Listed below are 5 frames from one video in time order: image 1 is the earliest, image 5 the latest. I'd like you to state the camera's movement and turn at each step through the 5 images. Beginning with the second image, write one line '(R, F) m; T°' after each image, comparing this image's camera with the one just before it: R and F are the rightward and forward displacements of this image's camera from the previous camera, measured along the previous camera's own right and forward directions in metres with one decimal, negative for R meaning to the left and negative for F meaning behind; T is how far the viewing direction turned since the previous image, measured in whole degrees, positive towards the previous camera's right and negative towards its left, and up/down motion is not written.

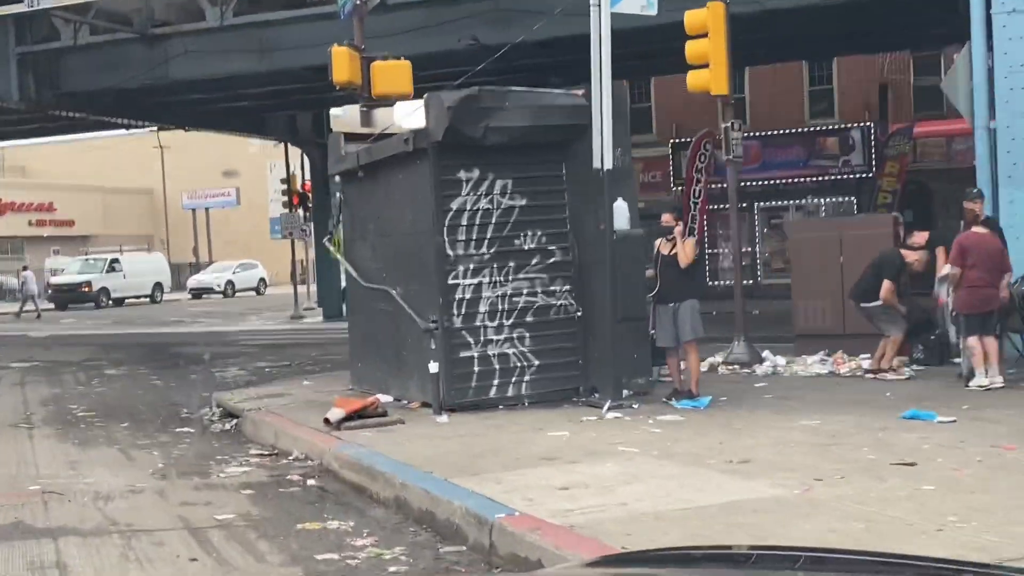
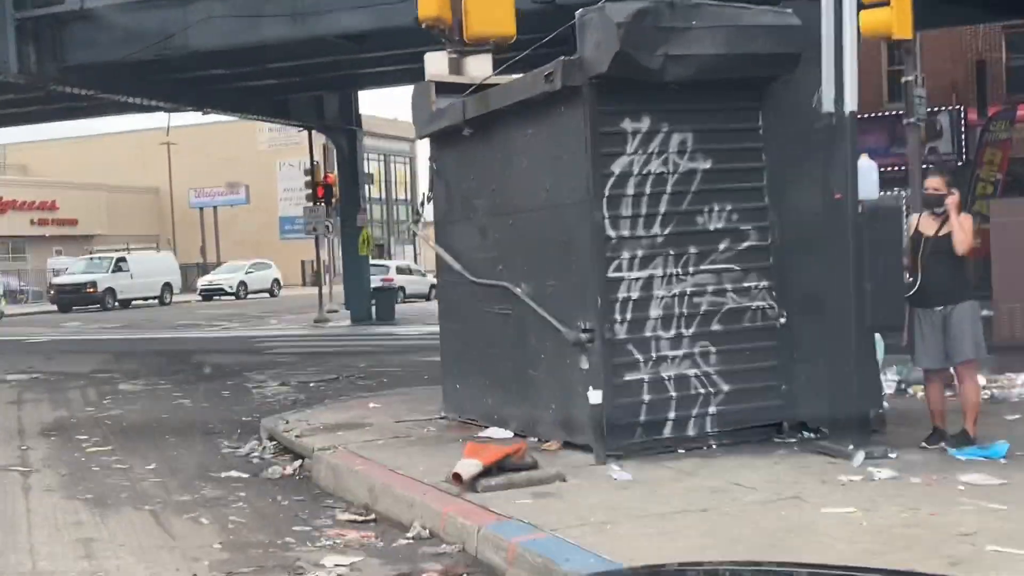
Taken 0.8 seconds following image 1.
(-1.1, +2.7) m; 0°
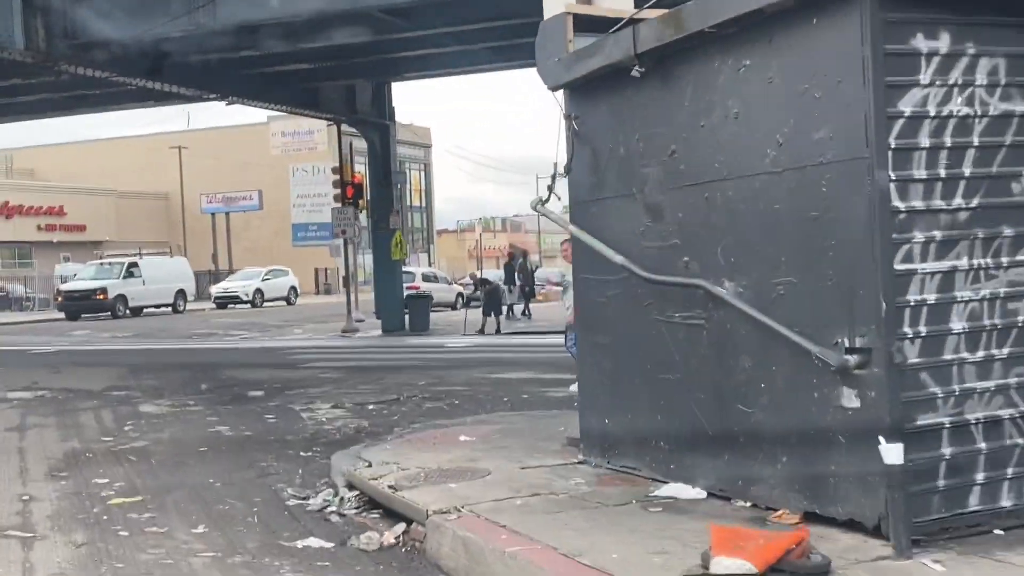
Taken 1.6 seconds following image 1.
(-0.9, +2.2) m; 0°
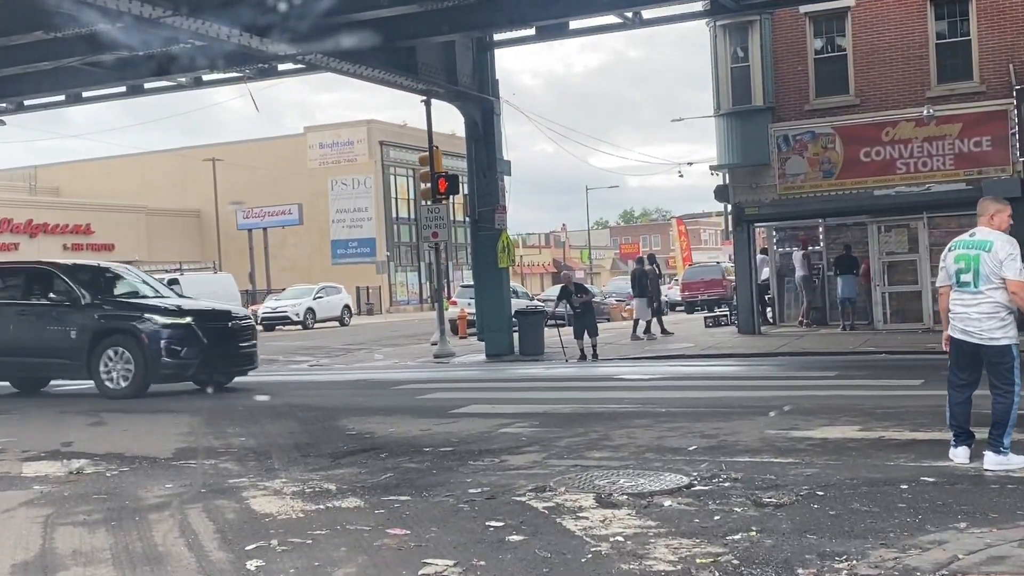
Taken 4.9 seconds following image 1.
(-2.1, +4.9) m; -1°
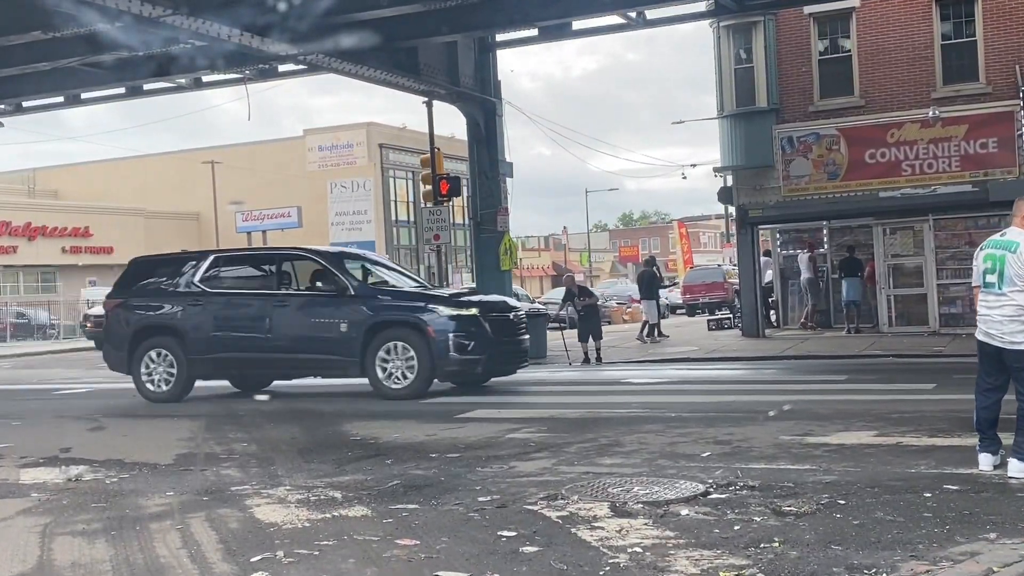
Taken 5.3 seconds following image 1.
(-0.1, +0.2) m; 0°
